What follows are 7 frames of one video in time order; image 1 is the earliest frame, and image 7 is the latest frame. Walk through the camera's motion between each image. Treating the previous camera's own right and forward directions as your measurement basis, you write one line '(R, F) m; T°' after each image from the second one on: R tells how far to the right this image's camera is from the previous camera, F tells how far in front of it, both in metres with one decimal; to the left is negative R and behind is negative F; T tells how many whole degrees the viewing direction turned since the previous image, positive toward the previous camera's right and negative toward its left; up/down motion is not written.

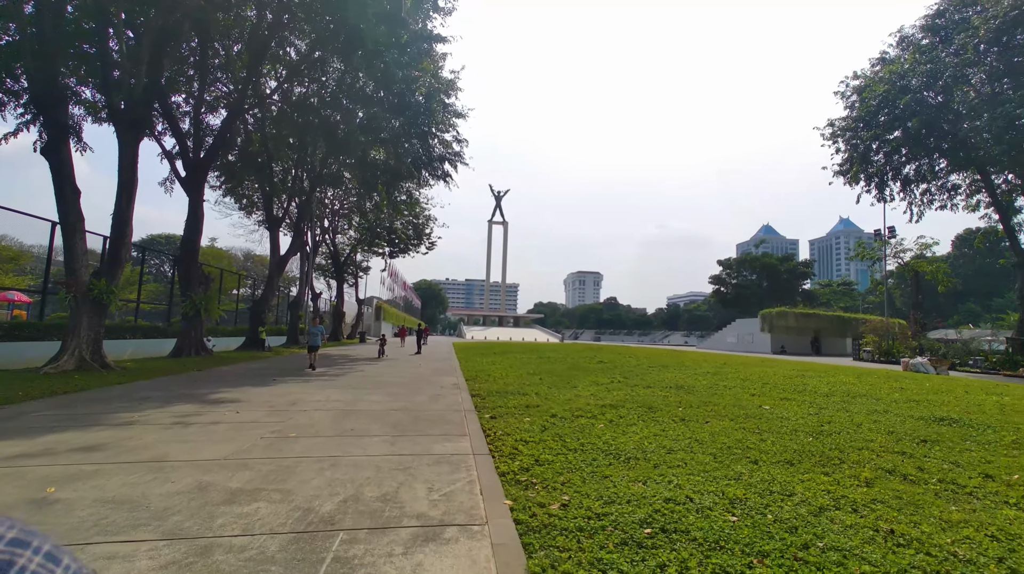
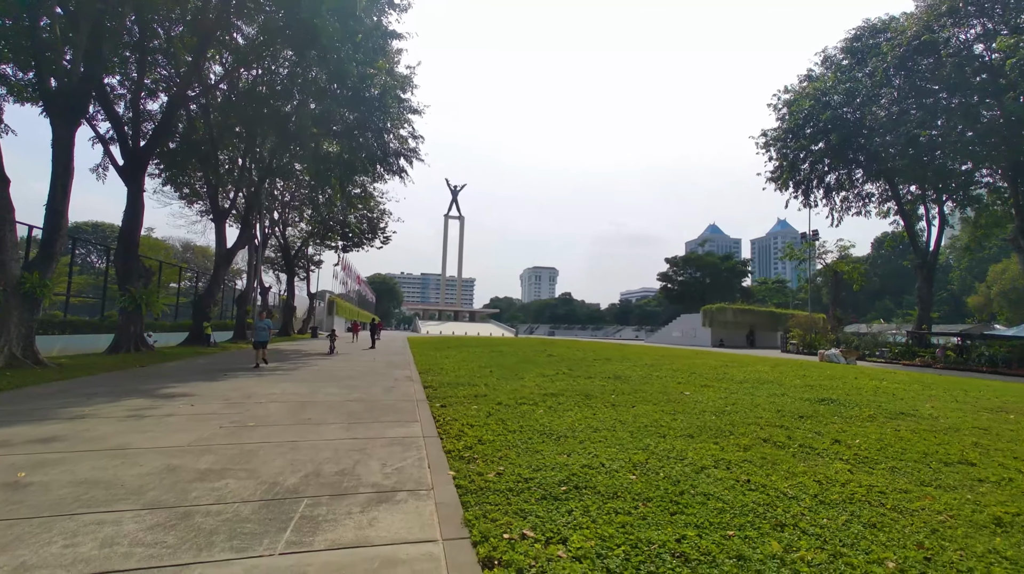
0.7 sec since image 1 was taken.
(+0.1, -0.7) m; +6°
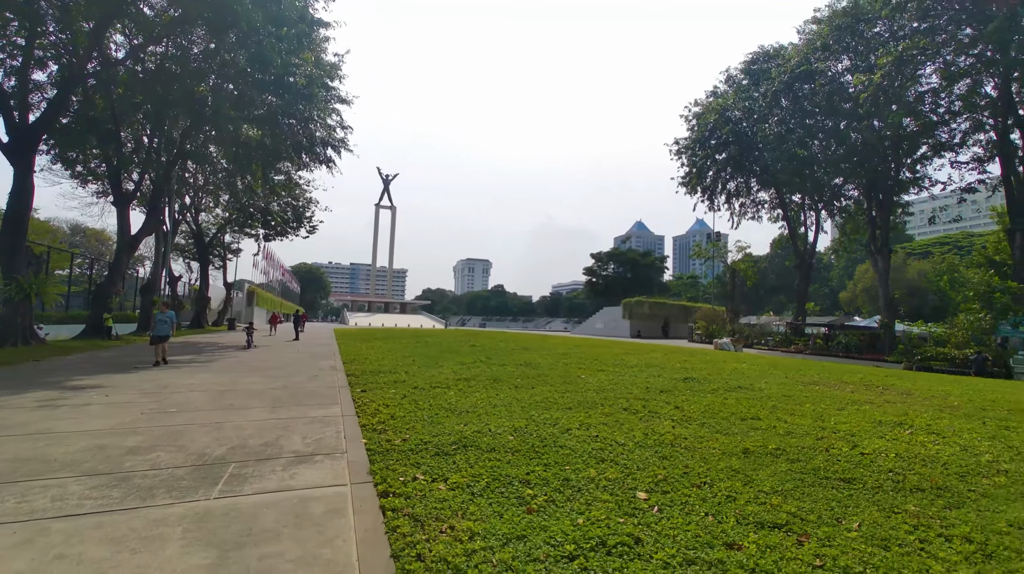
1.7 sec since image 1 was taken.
(+0.4, -1.1) m; +8°
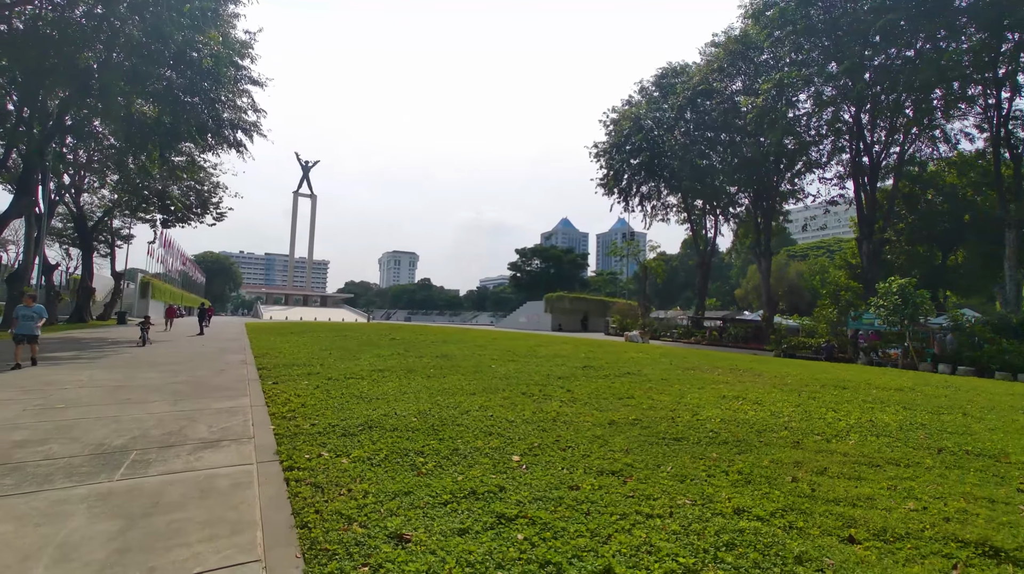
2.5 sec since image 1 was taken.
(+0.3, -0.7) m; +9°
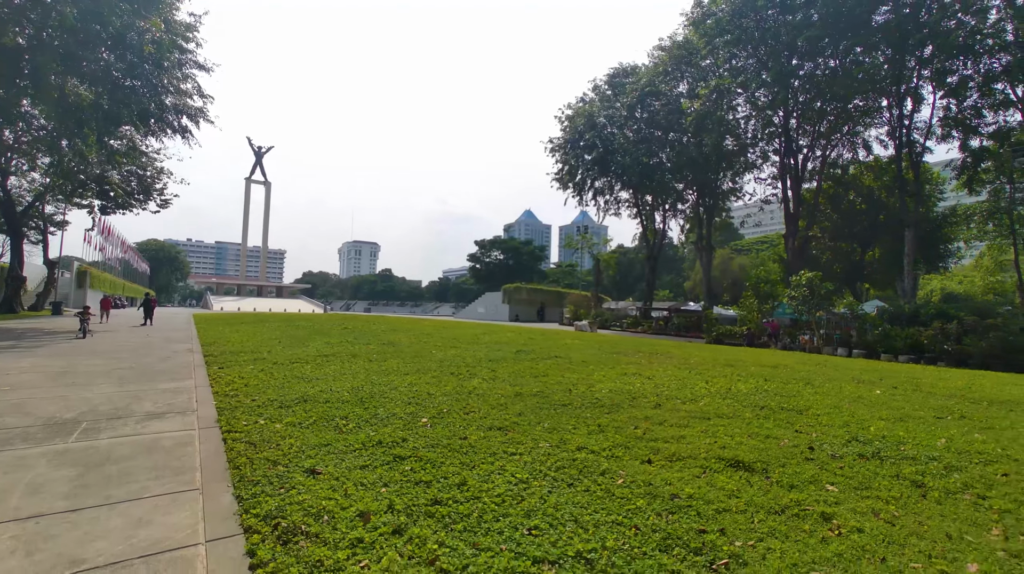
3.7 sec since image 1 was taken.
(+0.6, -1.0) m; +5°
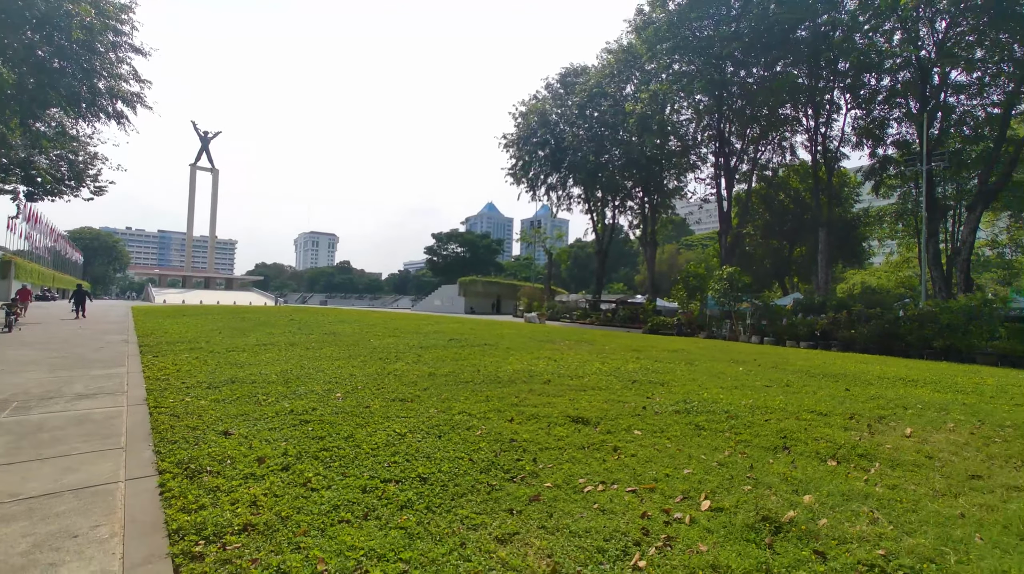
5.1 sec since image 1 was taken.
(+0.8, -0.9) m; +5°
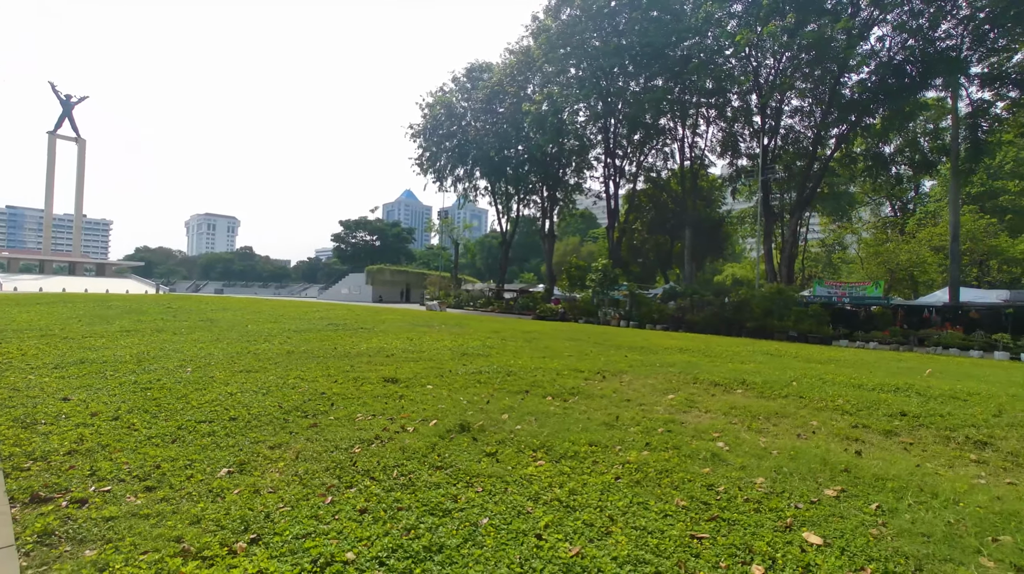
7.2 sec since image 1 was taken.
(+1.3, -1.4) m; +10°
